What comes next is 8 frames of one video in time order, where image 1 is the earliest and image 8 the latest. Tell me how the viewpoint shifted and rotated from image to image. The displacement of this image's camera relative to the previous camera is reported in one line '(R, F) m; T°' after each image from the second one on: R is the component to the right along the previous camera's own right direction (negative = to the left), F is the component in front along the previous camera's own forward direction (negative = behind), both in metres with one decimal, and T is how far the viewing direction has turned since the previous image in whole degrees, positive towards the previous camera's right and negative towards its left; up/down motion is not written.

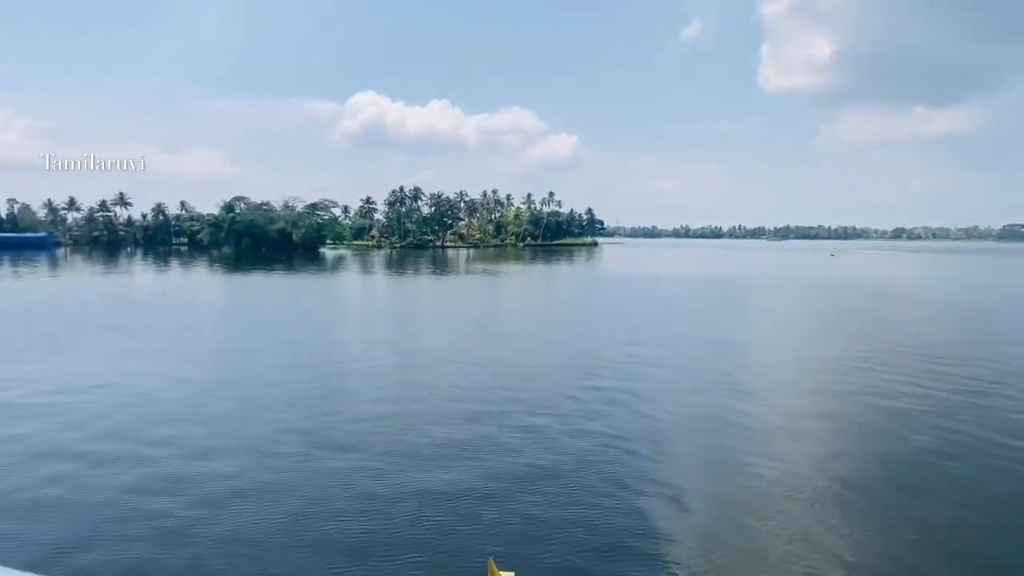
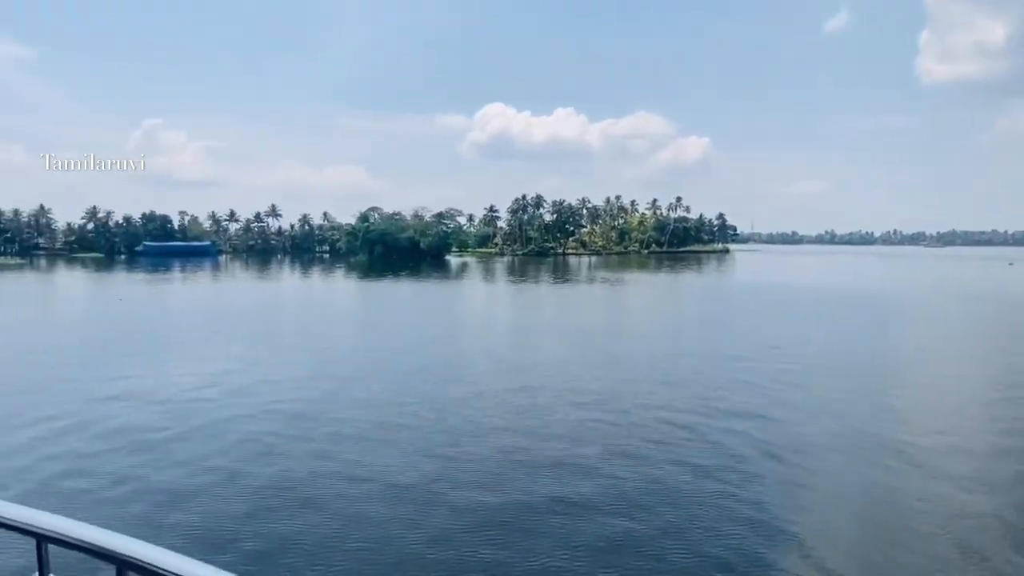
(+0.2, +1.1) m; -11°
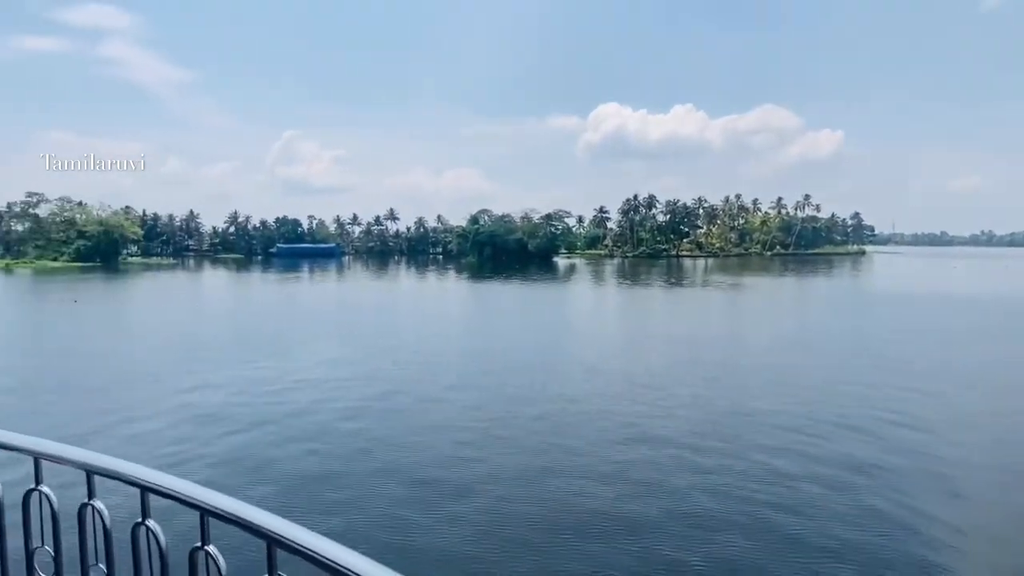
(+0.4, +1.4) m; -10°
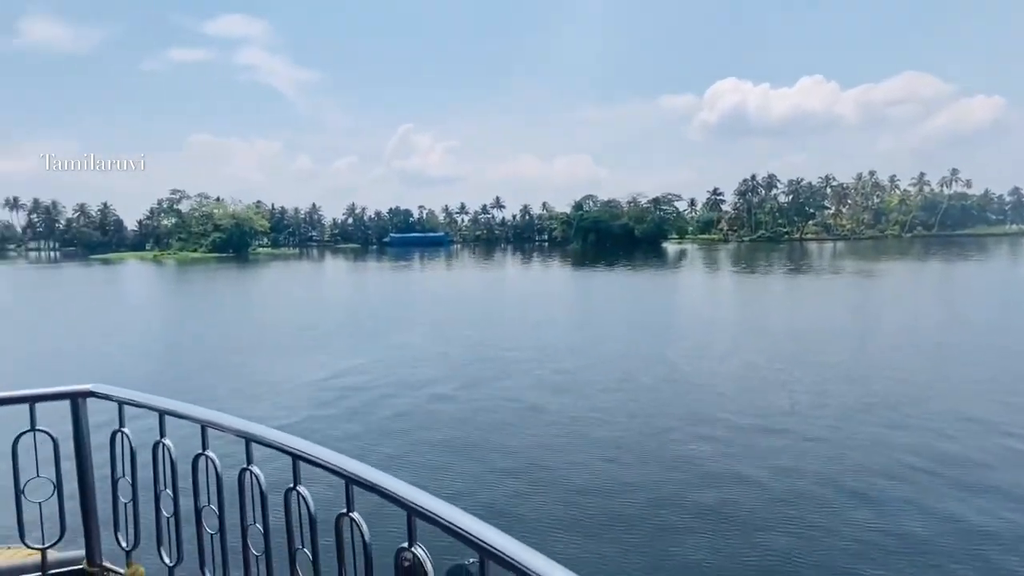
(+0.5, +1.4) m; -10°
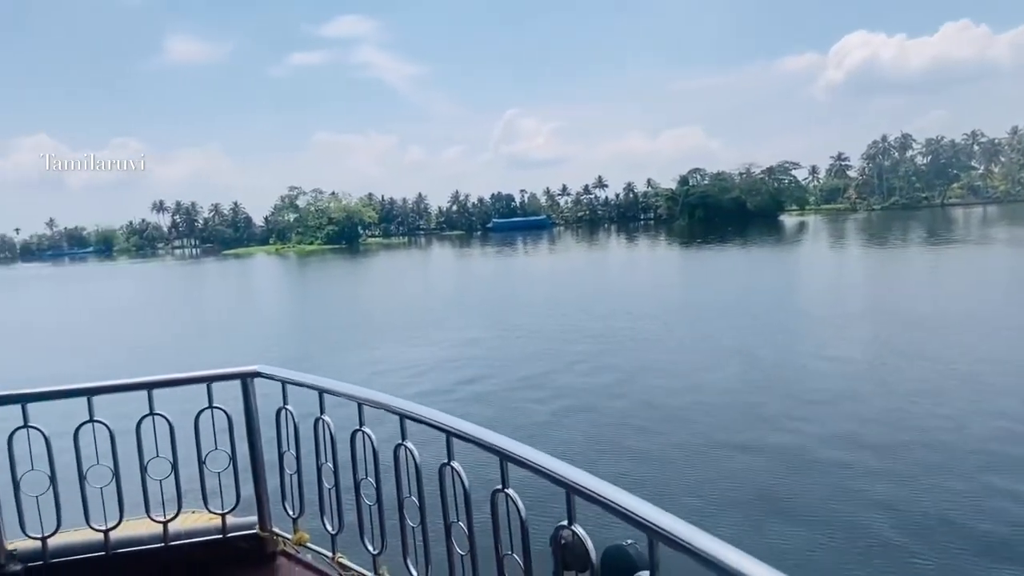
(-0.1, +0.4) m; -10°
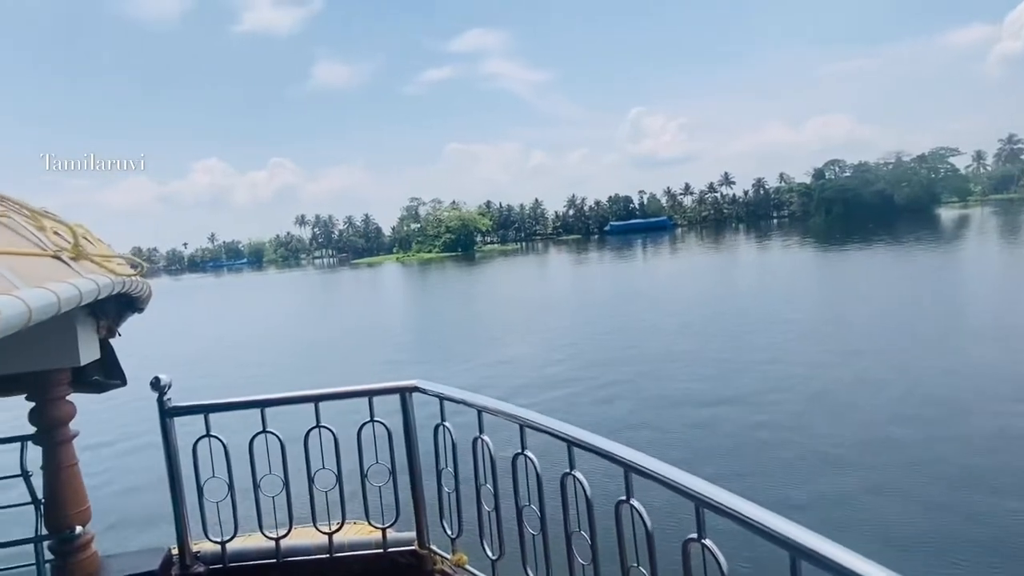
(-0.3, +0.3) m; -11°
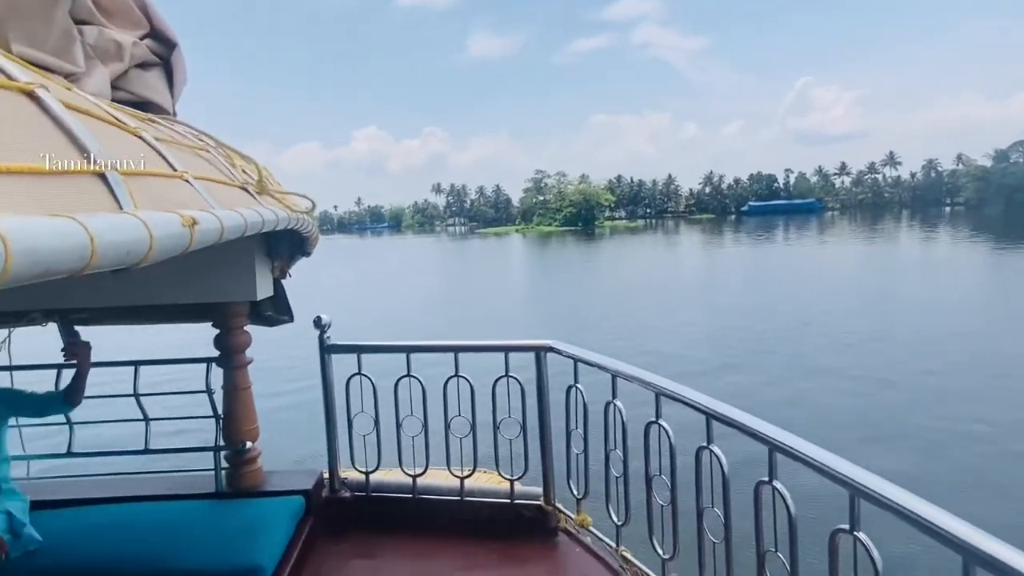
(-0.1, 0.0) m; -11°
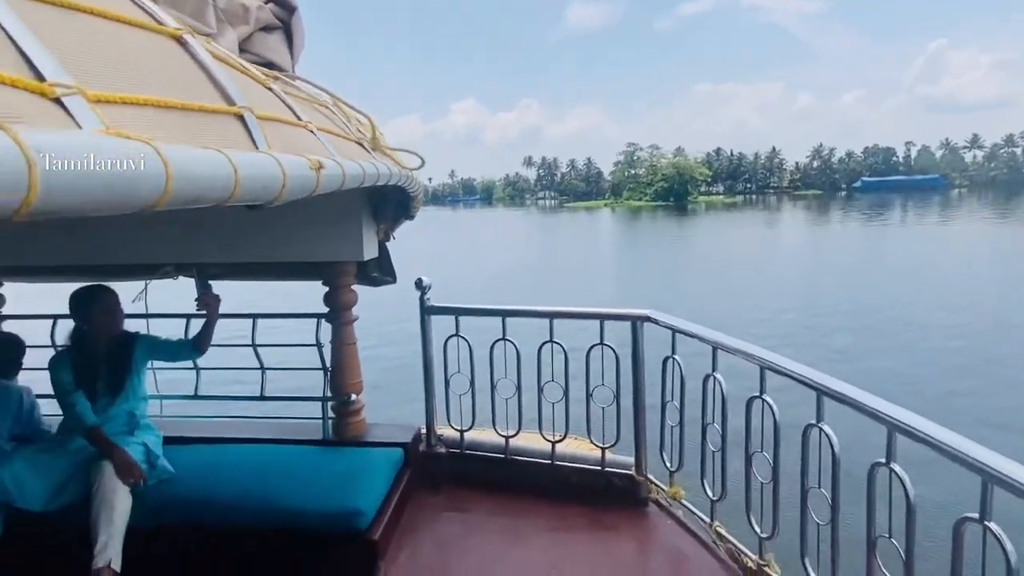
(-0.1, 0.0) m; -8°
